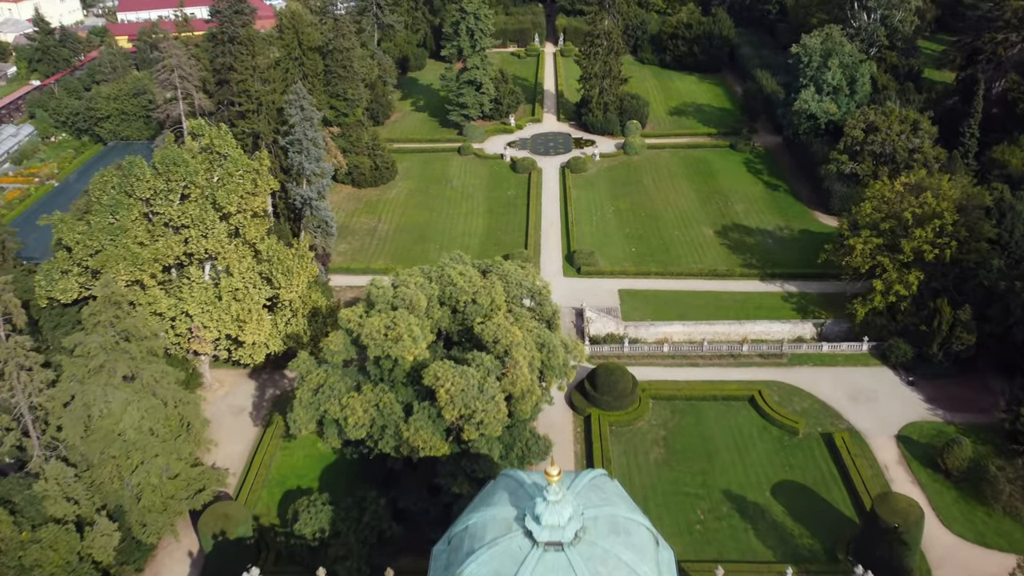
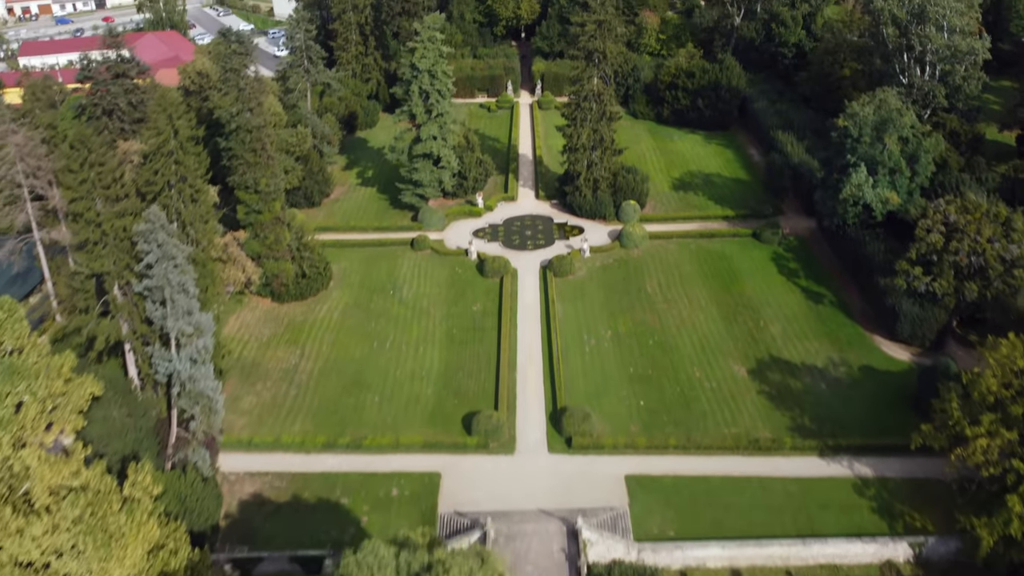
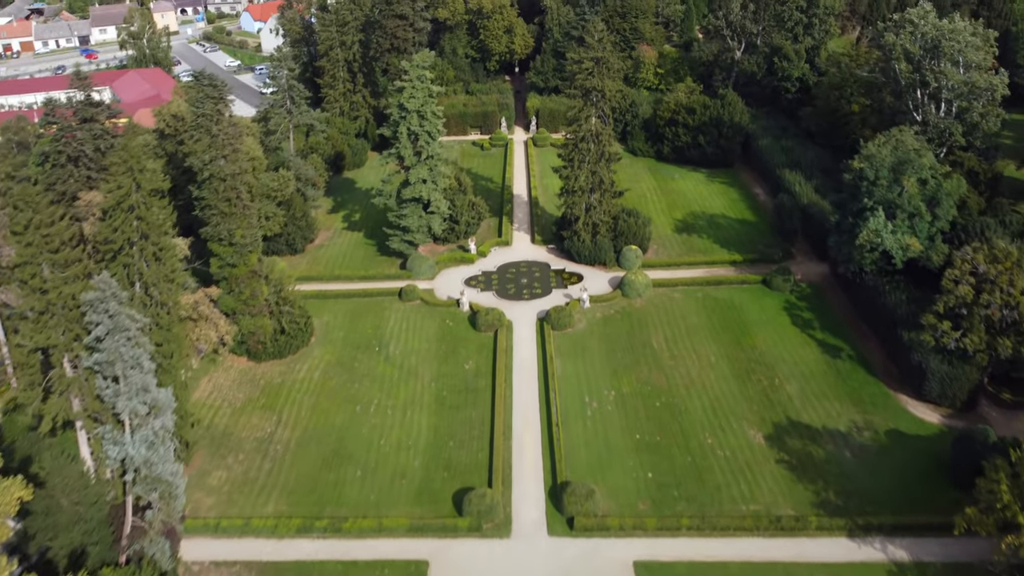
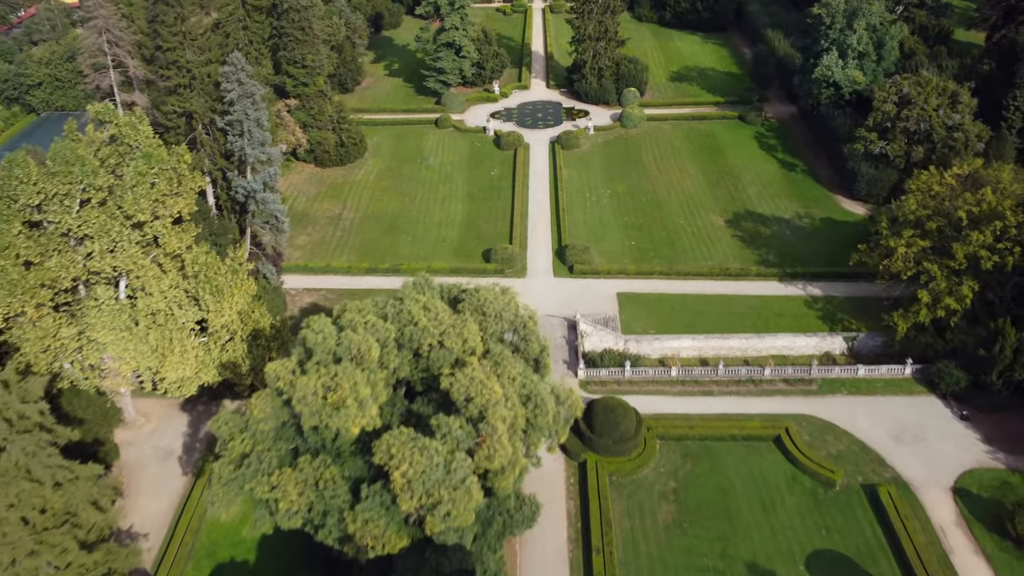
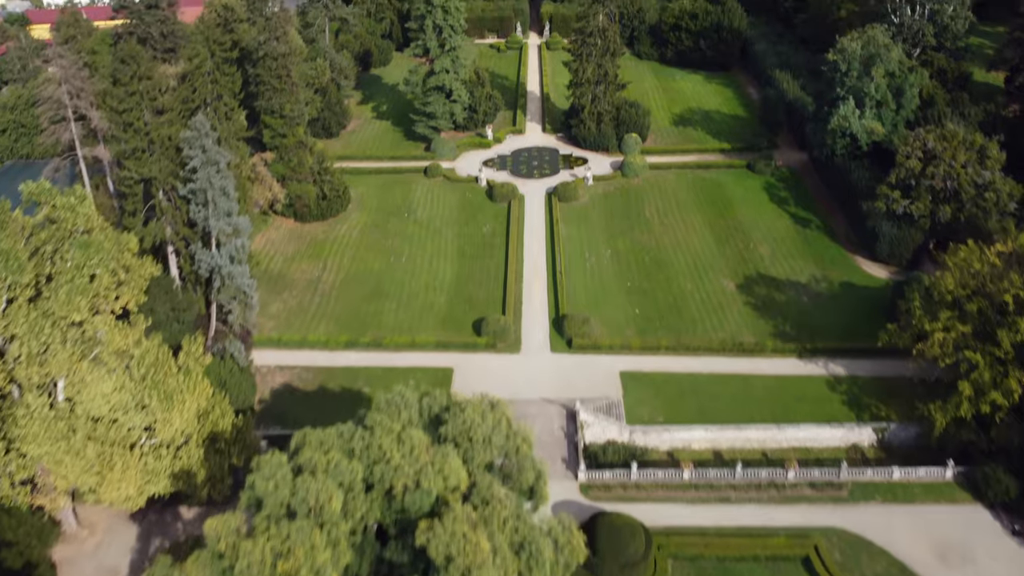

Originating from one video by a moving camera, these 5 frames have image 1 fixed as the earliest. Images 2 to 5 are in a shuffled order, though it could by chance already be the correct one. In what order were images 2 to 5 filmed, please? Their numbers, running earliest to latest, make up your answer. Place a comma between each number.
4, 5, 2, 3
